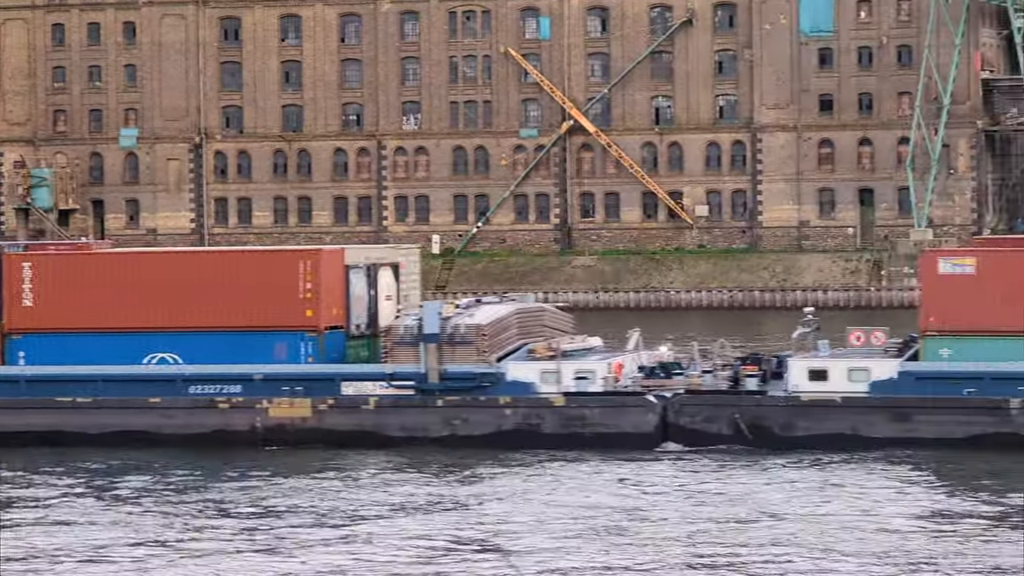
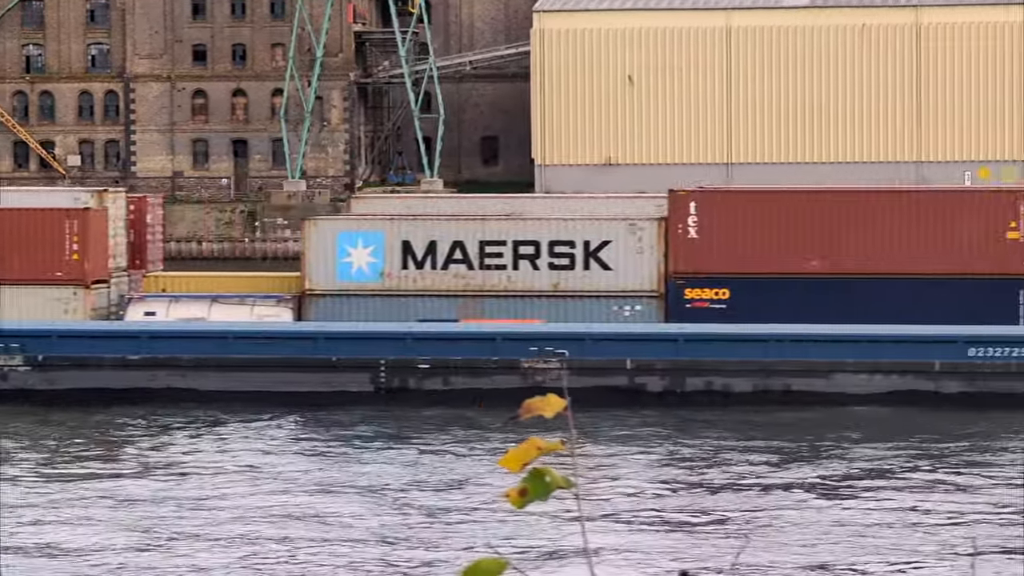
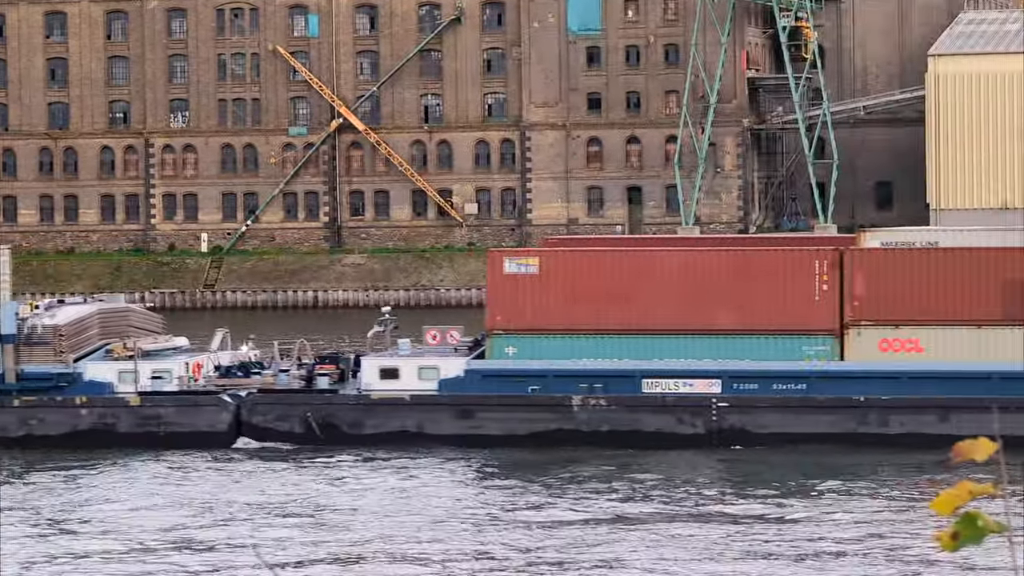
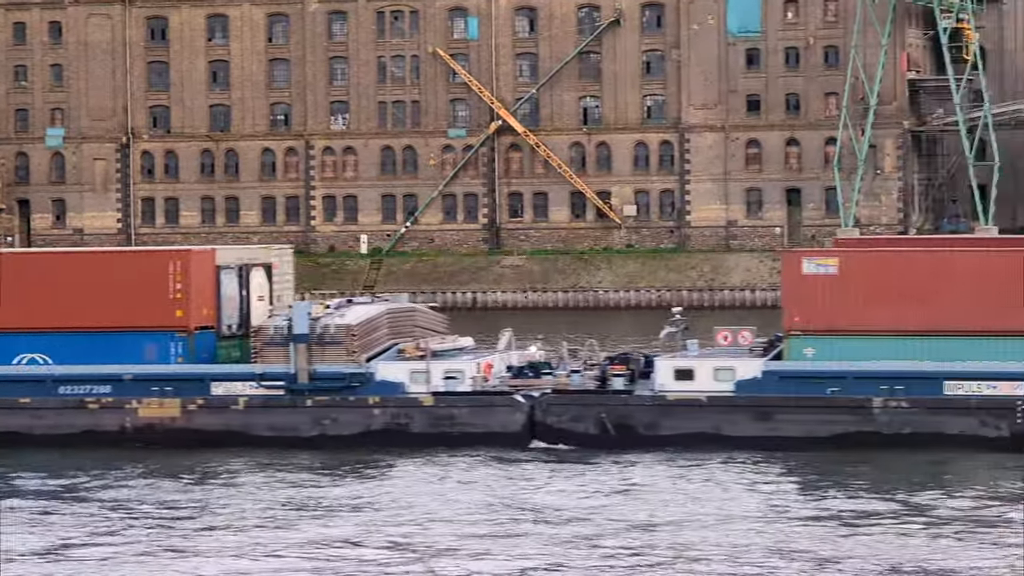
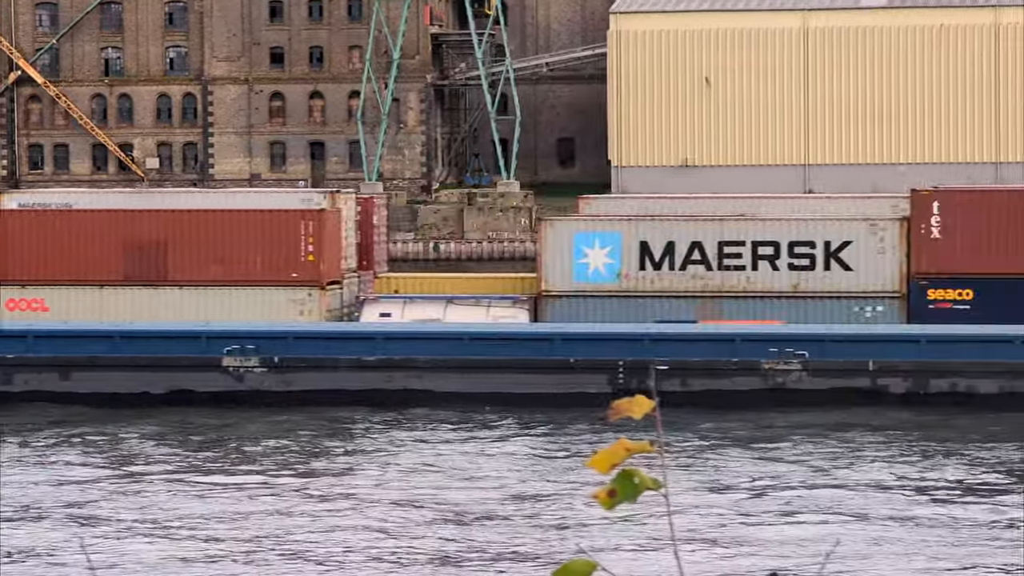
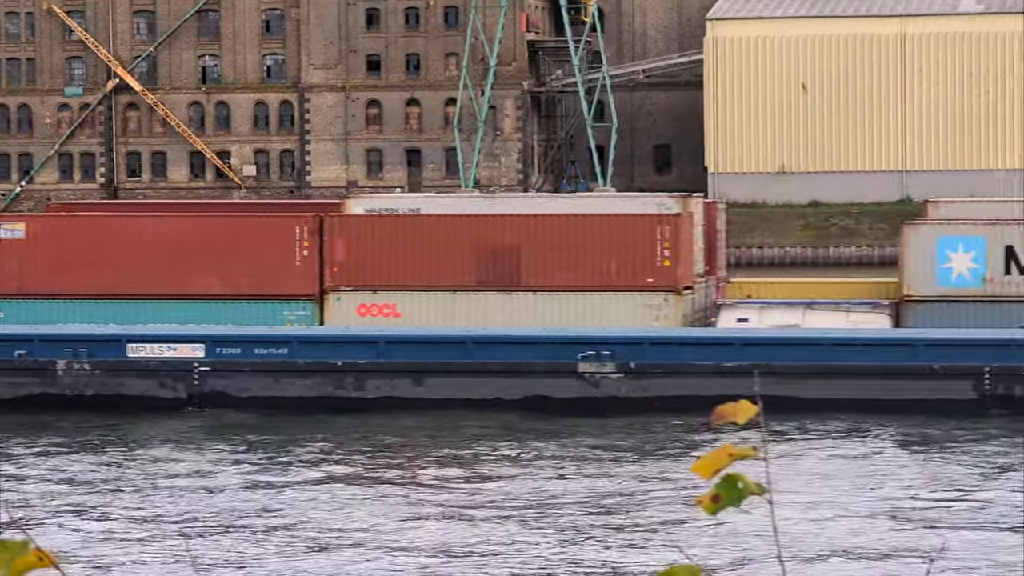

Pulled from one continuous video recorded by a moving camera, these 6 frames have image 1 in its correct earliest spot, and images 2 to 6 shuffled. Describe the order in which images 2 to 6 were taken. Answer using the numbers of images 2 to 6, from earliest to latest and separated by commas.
4, 3, 6, 5, 2
